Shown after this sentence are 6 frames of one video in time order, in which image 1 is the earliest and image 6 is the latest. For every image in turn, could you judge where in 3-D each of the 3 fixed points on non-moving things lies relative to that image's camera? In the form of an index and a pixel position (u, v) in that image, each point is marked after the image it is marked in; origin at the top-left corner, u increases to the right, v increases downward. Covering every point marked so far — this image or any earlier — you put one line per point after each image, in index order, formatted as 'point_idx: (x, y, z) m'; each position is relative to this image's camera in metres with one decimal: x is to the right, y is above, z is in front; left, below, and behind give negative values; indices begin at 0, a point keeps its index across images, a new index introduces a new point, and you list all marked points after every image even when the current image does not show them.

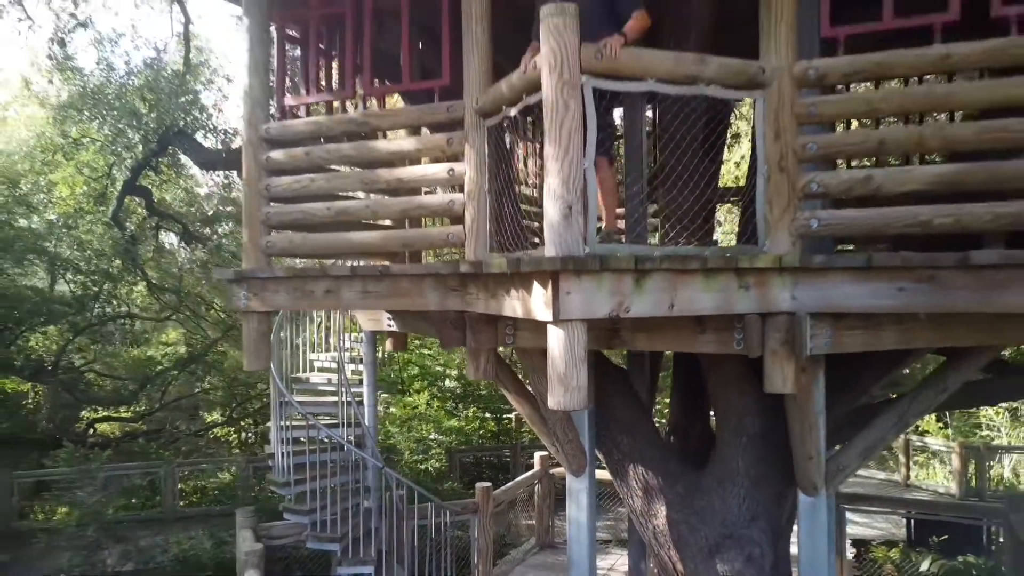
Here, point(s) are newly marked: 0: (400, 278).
0: (-0.5, +0.1, +4.7) m
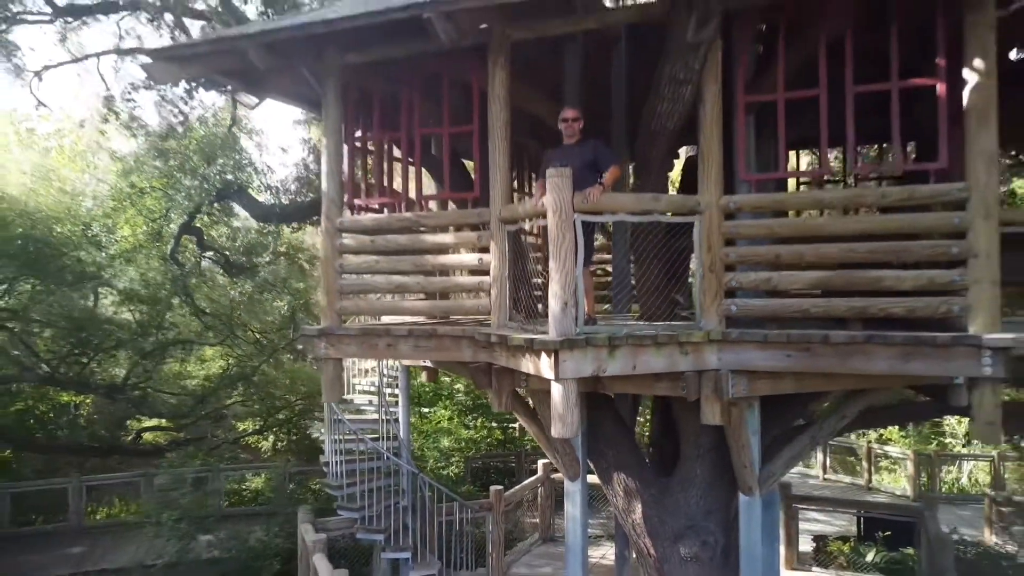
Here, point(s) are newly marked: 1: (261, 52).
0: (-0.5, -0.3, +6.4) m
1: (-1.6, +1.6, +6.3) m
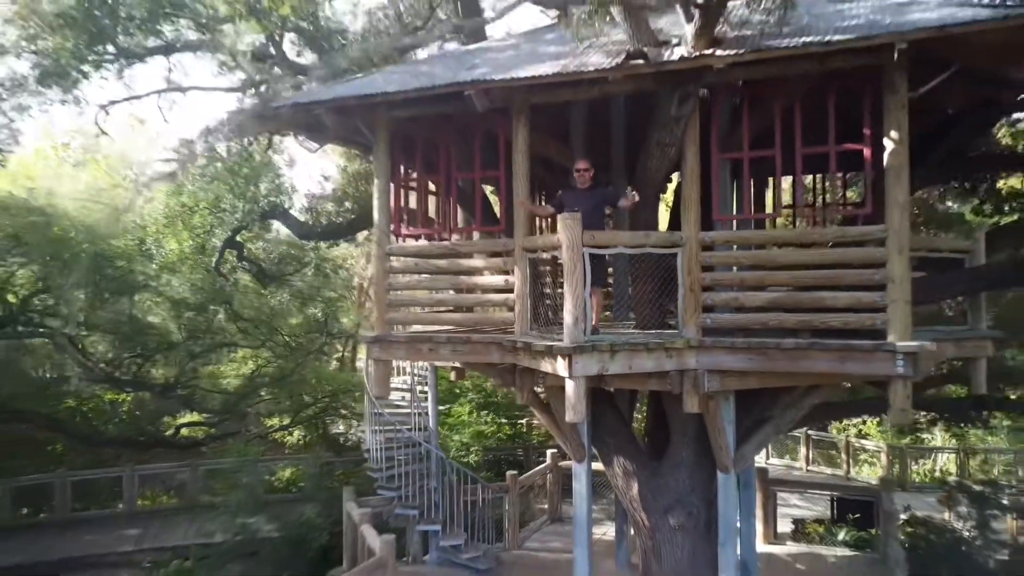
0: (-0.3, -0.4, +7.9) m
1: (-1.5, +1.4, +7.8) m
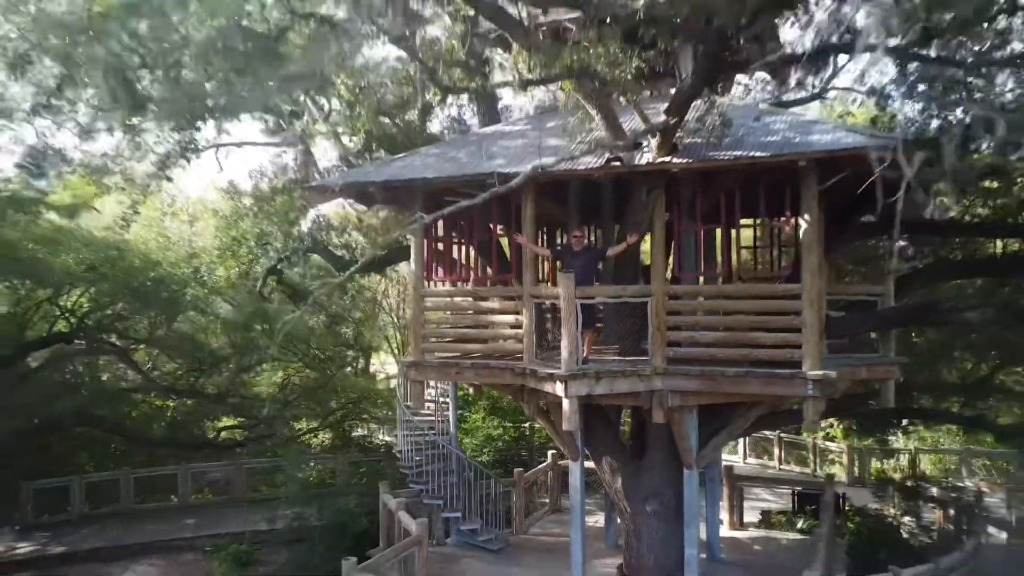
0: (-0.2, -0.8, +10.1) m
1: (-1.4, +1.0, +10.0) m
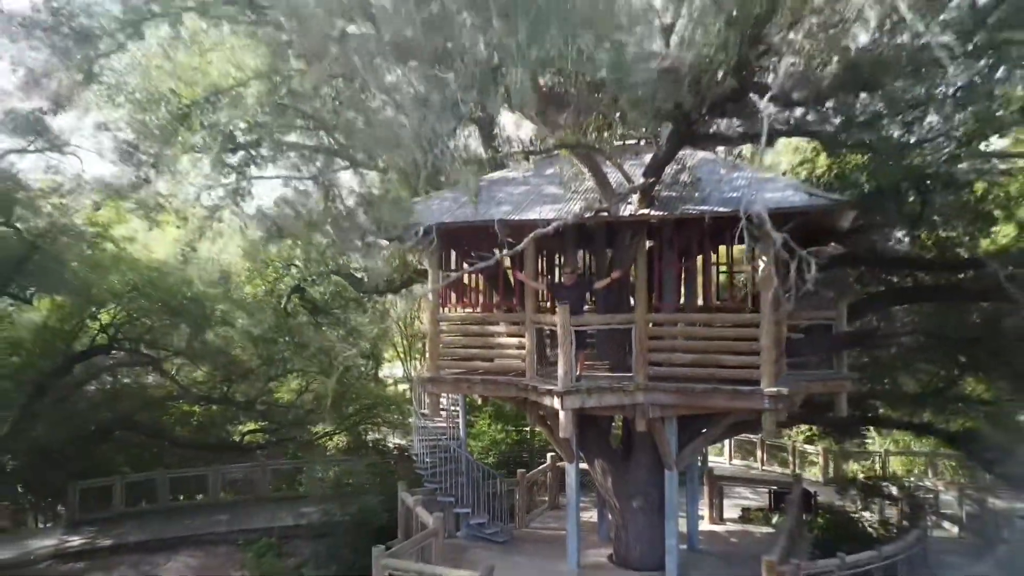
0: (-0.2, -1.1, +11.7) m
1: (-1.3, +0.7, +11.6) m
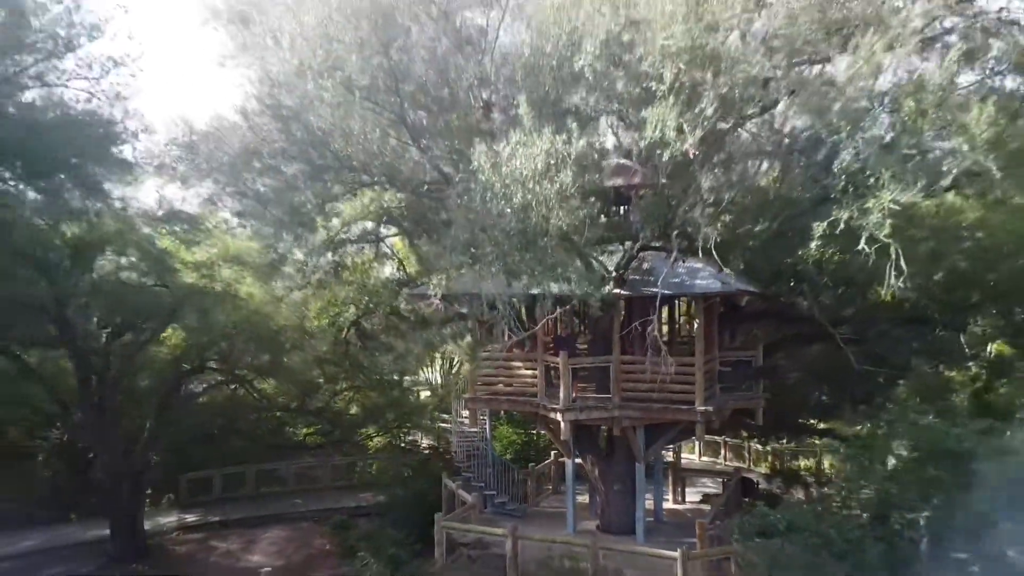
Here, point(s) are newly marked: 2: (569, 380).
0: (+0.1, -2.0, +16.8) m
1: (-1.1, -0.1, +16.7) m
2: (+0.9, -1.5, +15.6) m
